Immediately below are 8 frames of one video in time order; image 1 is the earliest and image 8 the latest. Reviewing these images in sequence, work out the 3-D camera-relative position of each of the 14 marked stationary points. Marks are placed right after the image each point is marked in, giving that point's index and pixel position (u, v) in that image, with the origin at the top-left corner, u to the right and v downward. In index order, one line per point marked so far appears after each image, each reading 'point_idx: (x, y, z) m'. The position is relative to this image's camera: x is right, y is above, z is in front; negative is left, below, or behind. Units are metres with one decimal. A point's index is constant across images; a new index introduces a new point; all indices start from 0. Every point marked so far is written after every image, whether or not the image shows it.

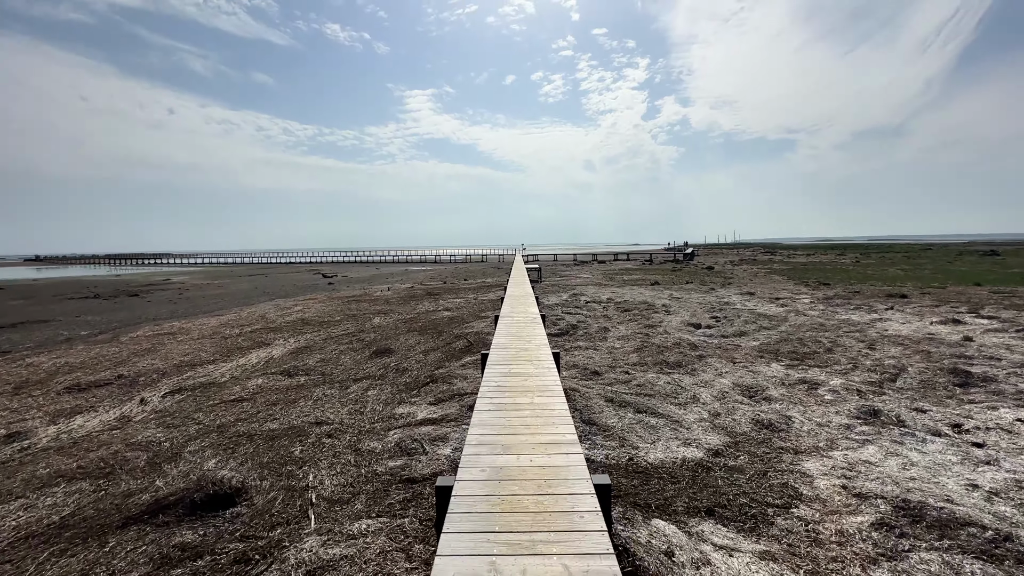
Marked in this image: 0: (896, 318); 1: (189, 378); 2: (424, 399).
0: (+12.7, -1.0, +15.0) m
1: (-7.3, -2.0, +10.2) m
2: (-1.5, -1.9, +7.7) m
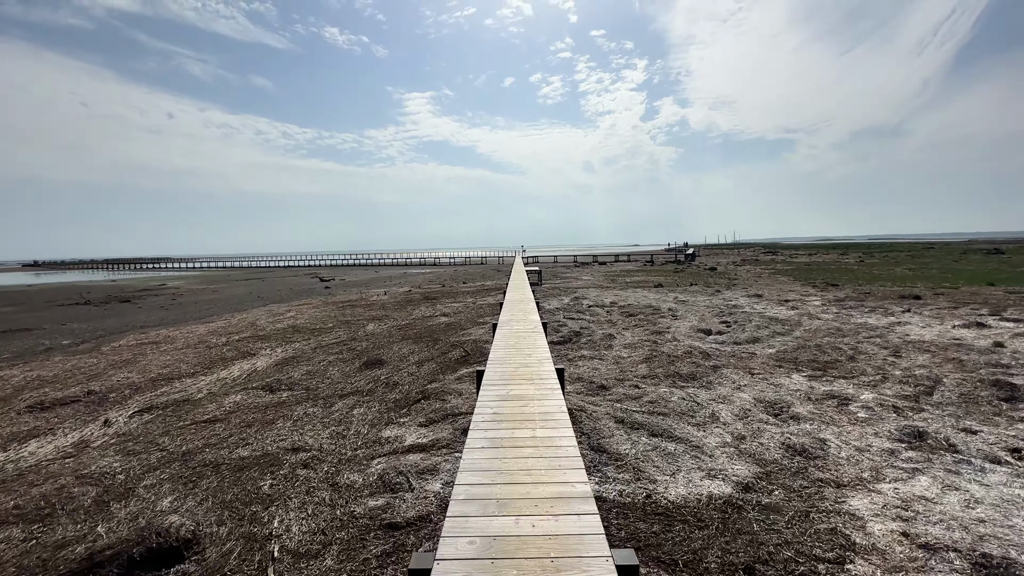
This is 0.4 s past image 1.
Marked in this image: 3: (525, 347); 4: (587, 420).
0: (+12.7, -1.0, +14.2) m
1: (-7.3, -2.2, +9.4) m
2: (-1.5, -2.1, +7.0) m
3: (+0.3, -1.1, +8.7) m
4: (+1.1, -1.9, +6.4) m
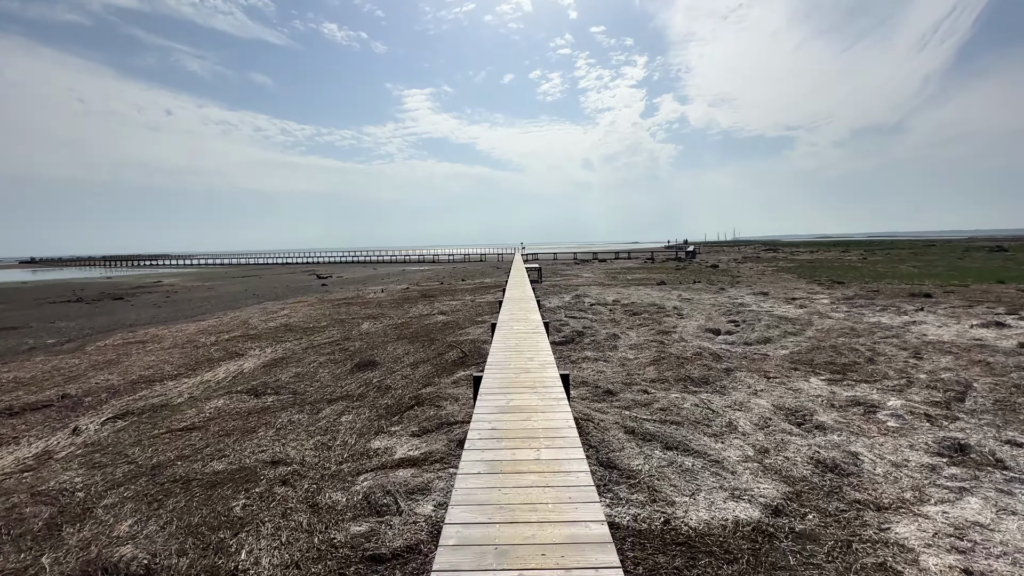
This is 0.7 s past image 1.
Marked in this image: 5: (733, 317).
0: (+12.7, -1.0, +13.7) m
1: (-7.3, -2.2, +8.9) m
2: (-1.5, -2.0, +6.5) m
3: (+0.3, -1.1, +8.1) m
4: (+1.1, -1.9, +5.9) m
5: (+7.0, -0.9, +14.3) m
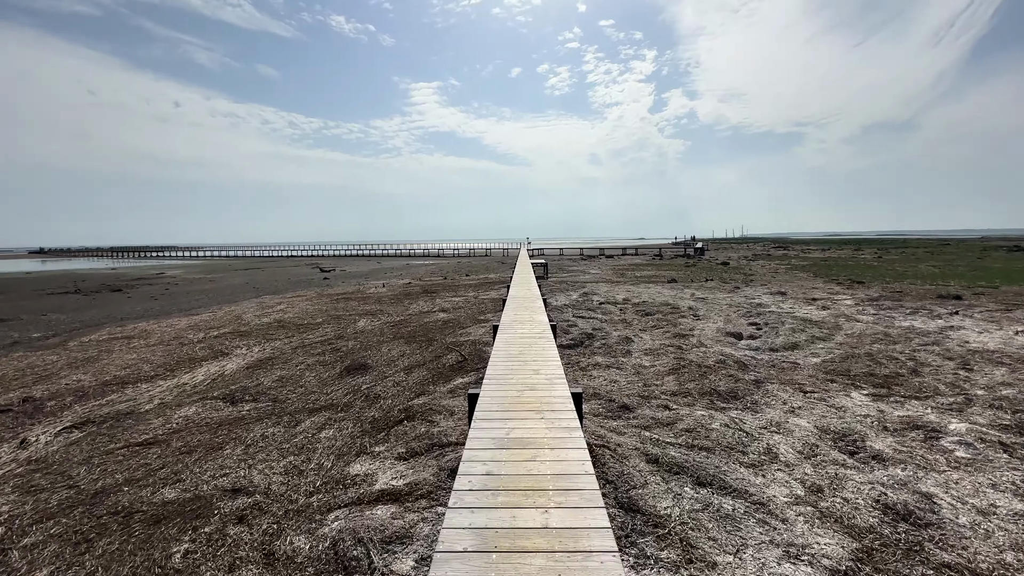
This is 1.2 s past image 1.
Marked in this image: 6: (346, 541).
0: (+12.8, -1.0, +12.7) m
1: (-7.2, -2.1, +8.1) m
2: (-1.5, -2.0, +5.6) m
3: (+0.3, -1.1, +7.2) m
4: (+1.1, -1.9, +5.0) m
5: (+7.1, -0.9, +13.3) m
6: (-1.4, -2.2, +3.9) m
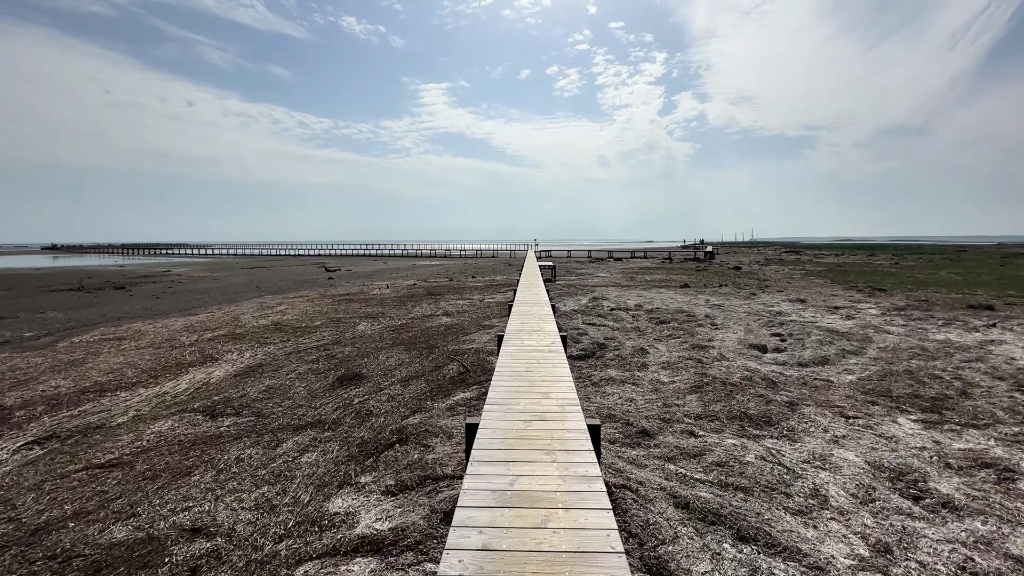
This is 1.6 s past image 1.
0: (+13.0, -1.3, +11.8) m
1: (-7.1, -2.1, +7.5) m
2: (-1.5, -2.1, +4.9) m
3: (+0.4, -1.2, +6.5) m
4: (+1.1, -2.0, +4.2) m
5: (+7.3, -1.1, +12.5) m
6: (-1.4, -2.3, +3.2) m
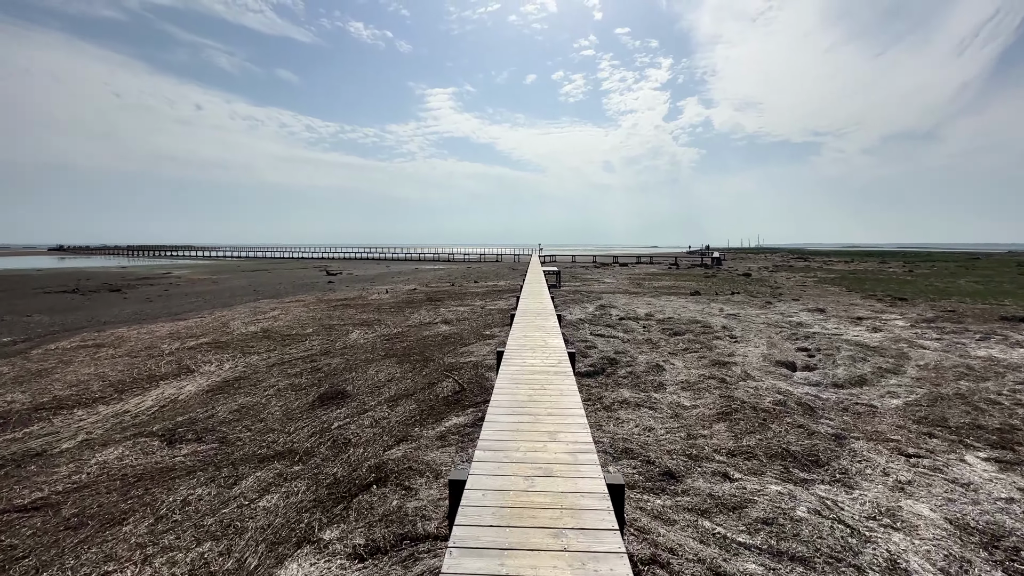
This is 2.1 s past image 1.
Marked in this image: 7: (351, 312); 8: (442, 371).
0: (+13.0, -1.6, +10.7) m
1: (-7.1, -2.2, +6.6) m
2: (-1.5, -2.2, +4.0) m
3: (+0.4, -1.3, +5.5) m
4: (+1.1, -2.1, +3.3) m
5: (+7.3, -1.4, +11.5) m
6: (-1.5, -2.4, +2.3) m
7: (-7.0, -1.0, +19.6) m
8: (-1.5, -1.7, +9.5) m
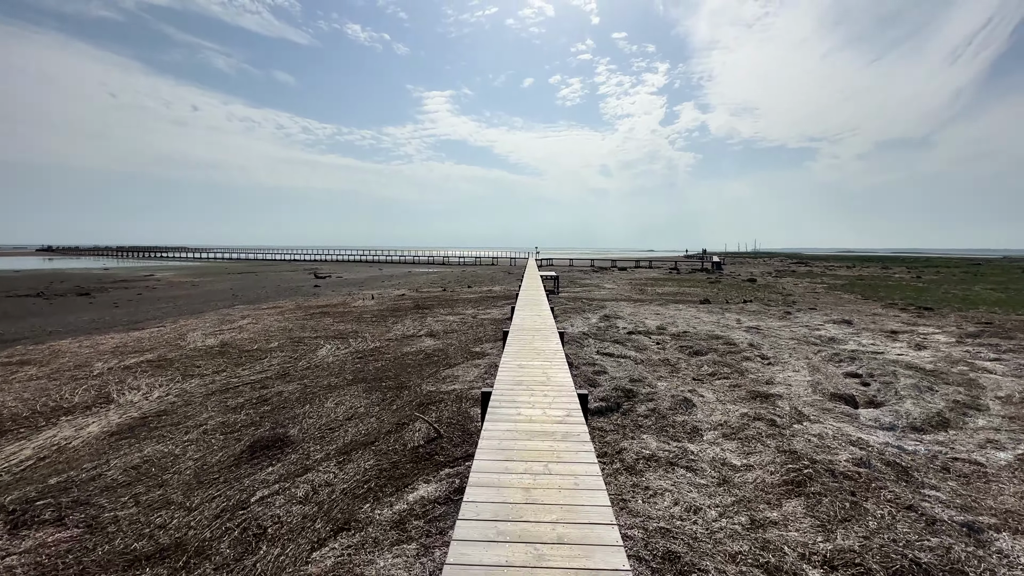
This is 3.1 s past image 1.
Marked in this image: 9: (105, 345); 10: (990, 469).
0: (+12.9, -1.9, +9.0) m
1: (-7.3, -2.4, +4.7) m
2: (-1.6, -2.4, +2.1) m
3: (+0.3, -1.5, +3.7) m
4: (+1.0, -2.3, +1.5) m
5: (+7.2, -1.7, +9.7) m
6: (-1.5, -2.6, +0.5) m
7: (-7.2, -1.3, +17.7) m
8: (-1.6, -1.9, +7.7) m
9: (-12.4, -1.7, +13.8) m
10: (+5.8, -2.2, +5.5) m
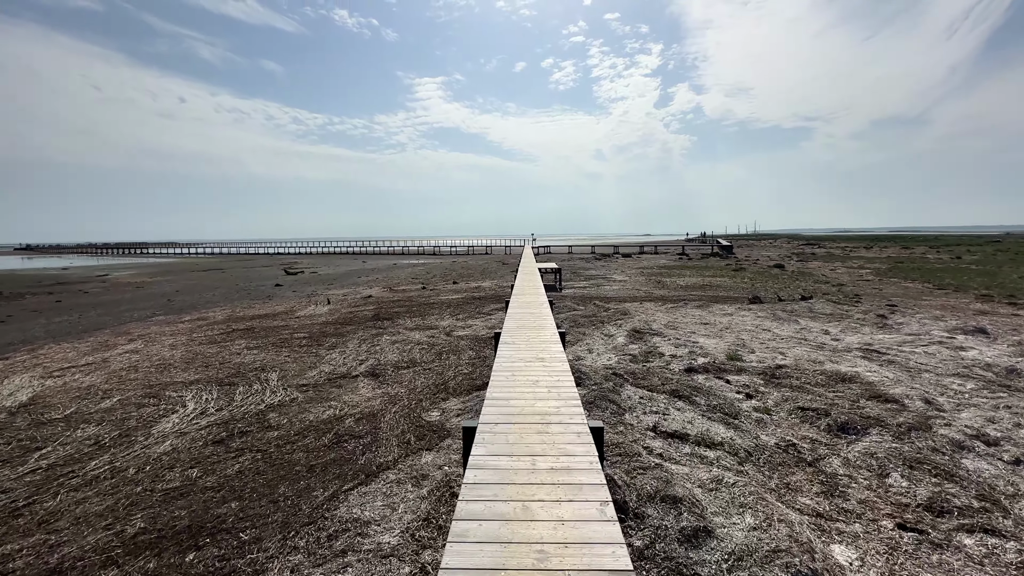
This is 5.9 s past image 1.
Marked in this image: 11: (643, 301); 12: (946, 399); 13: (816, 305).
0: (+12.7, -2.0, +4.0) m
1: (-7.4, -3.0, -0.5) m
2: (-1.7, -3.0, -3.0) m
3: (+0.1, -2.0, -1.4) m
4: (+0.9, -2.9, -3.6) m
5: (+6.9, -1.8, +4.6) m
6: (-1.7, -3.2, -4.6) m
7: (-7.5, -1.6, +12.5) m
8: (-1.8, -2.4, +2.6) m
9: (-12.7, -2.2, +8.6) m
10: (+5.6, -2.5, +0.5) m
11: (+4.8, -0.5, +16.9) m
12: (+6.4, -1.6, +6.8) m
13: (+10.9, -0.5, +16.4) m
